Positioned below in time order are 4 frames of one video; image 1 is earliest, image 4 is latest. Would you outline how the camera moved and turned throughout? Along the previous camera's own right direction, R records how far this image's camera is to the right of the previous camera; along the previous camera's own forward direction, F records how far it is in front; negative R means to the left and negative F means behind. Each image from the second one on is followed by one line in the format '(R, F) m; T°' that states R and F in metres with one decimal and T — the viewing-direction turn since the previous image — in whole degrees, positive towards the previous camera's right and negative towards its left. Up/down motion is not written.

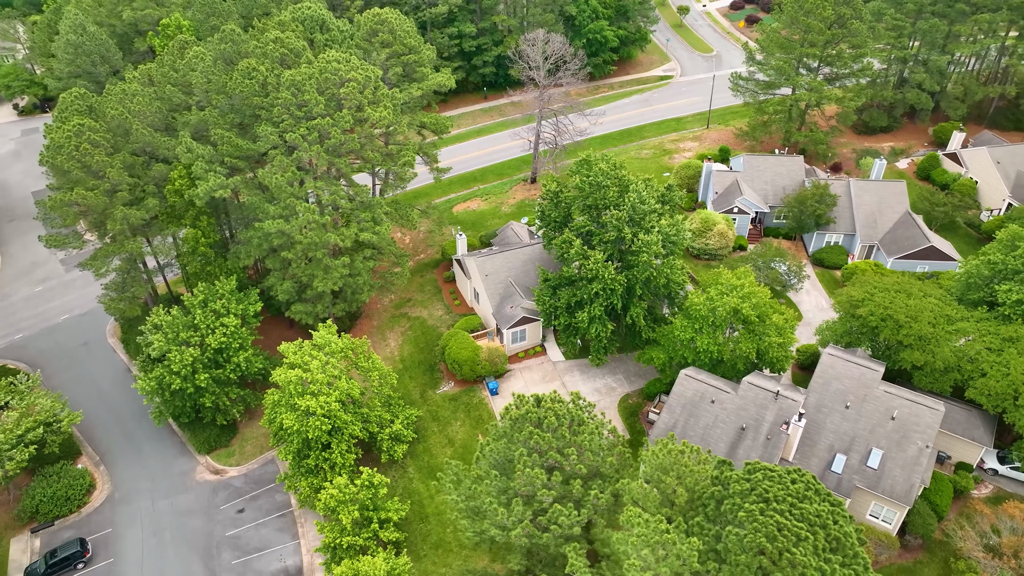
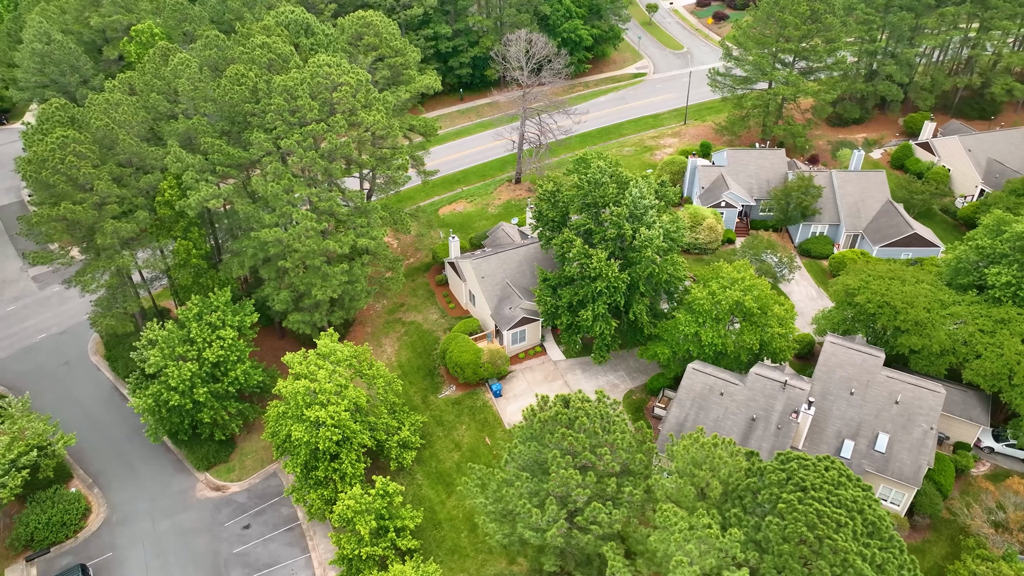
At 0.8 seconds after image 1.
(-1.8, +0.1) m; +3°
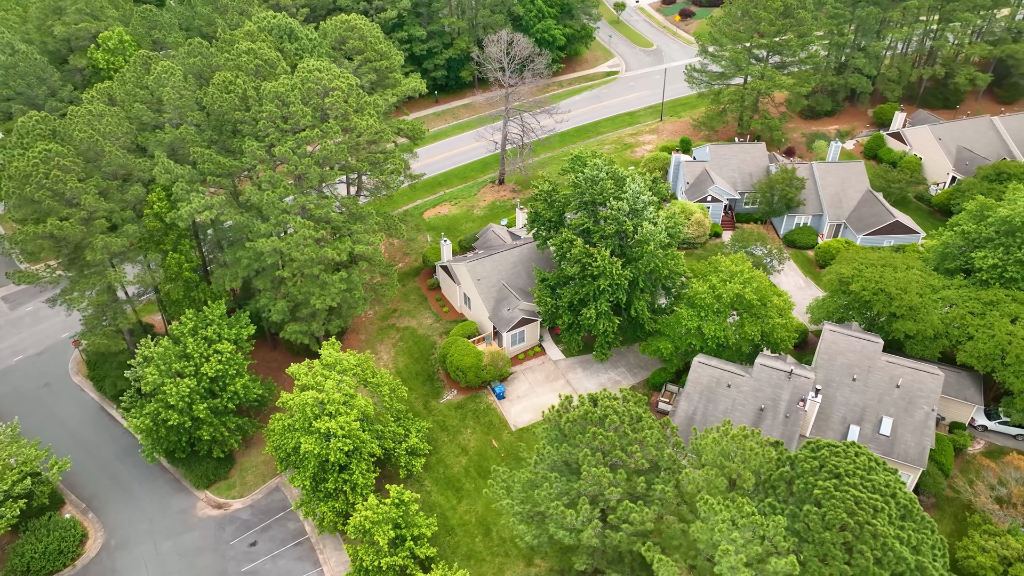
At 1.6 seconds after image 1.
(-1.8, +0.1) m; +3°
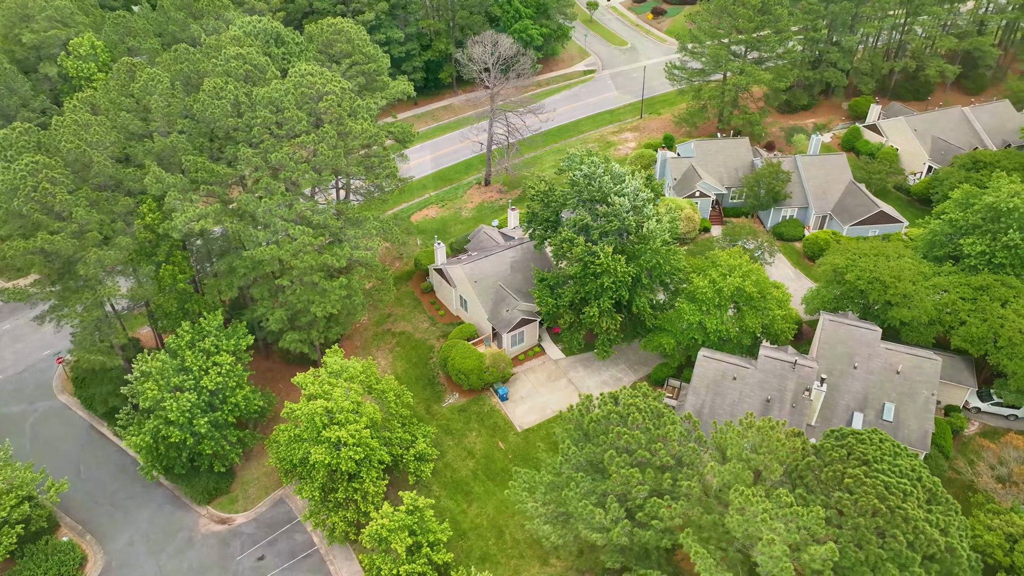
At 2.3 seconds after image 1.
(-1.6, +0.1) m; +3°
